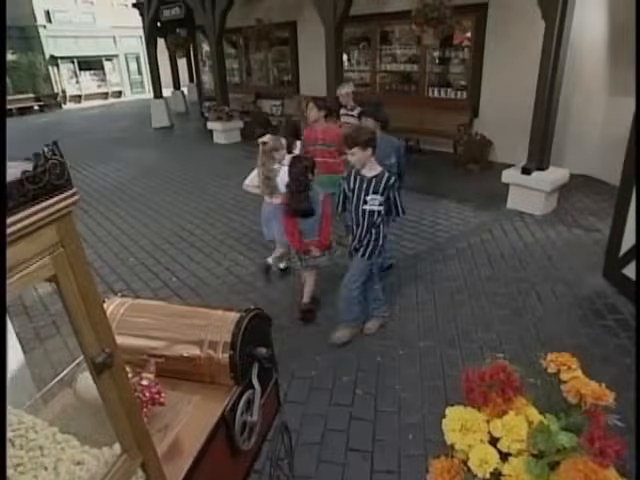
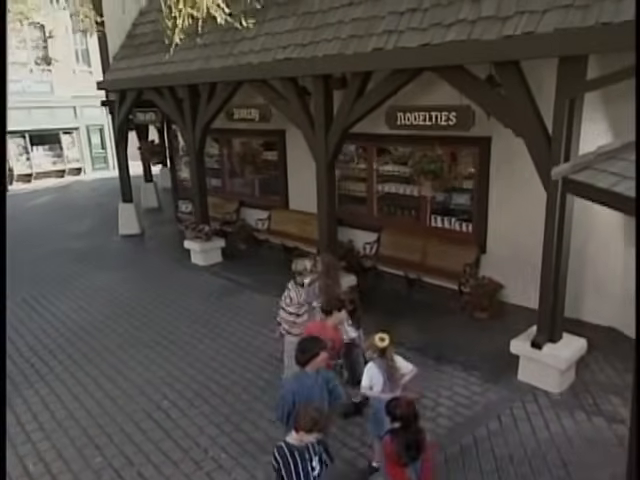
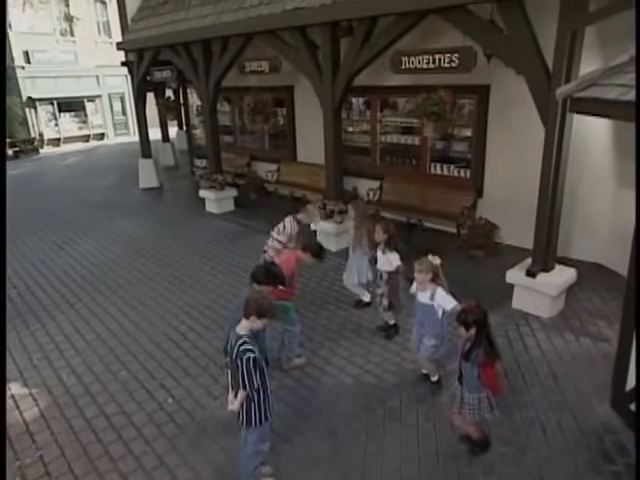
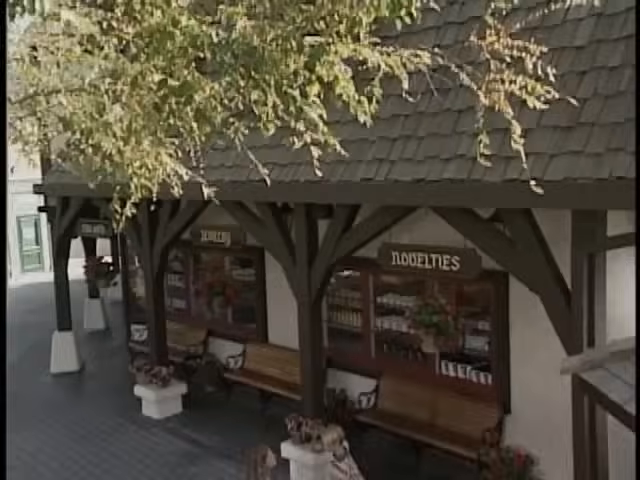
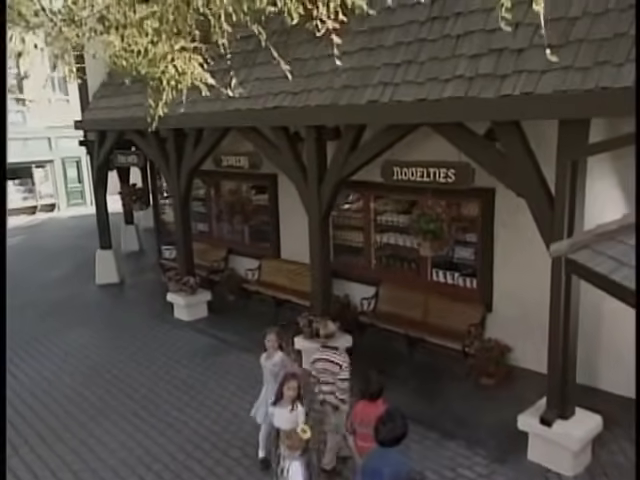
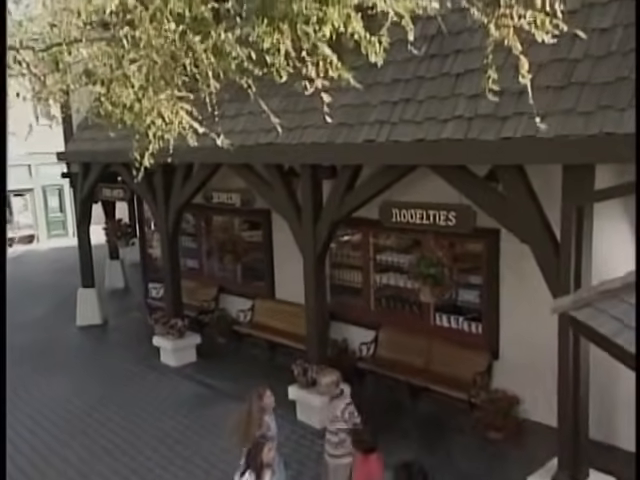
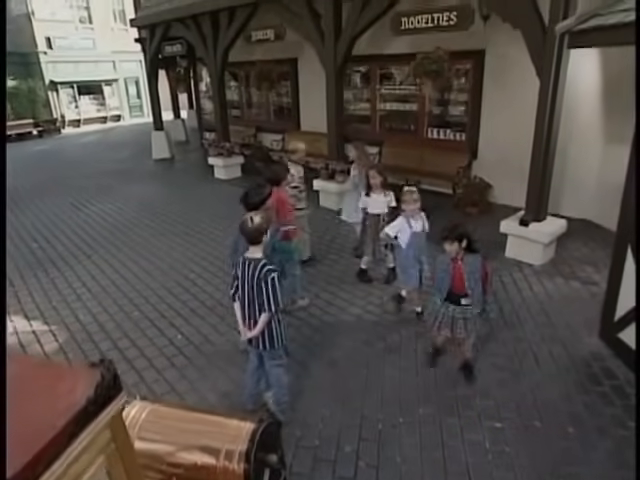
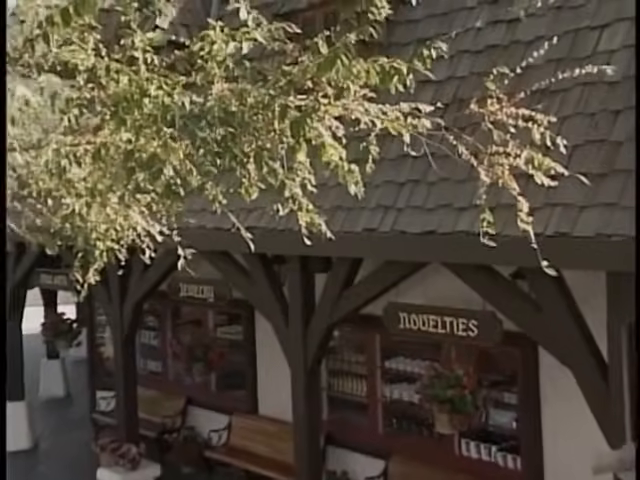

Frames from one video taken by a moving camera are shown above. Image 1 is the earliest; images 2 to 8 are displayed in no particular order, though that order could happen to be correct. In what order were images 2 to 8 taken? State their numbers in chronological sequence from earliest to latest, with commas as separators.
7, 3, 2, 5, 6, 4, 8
